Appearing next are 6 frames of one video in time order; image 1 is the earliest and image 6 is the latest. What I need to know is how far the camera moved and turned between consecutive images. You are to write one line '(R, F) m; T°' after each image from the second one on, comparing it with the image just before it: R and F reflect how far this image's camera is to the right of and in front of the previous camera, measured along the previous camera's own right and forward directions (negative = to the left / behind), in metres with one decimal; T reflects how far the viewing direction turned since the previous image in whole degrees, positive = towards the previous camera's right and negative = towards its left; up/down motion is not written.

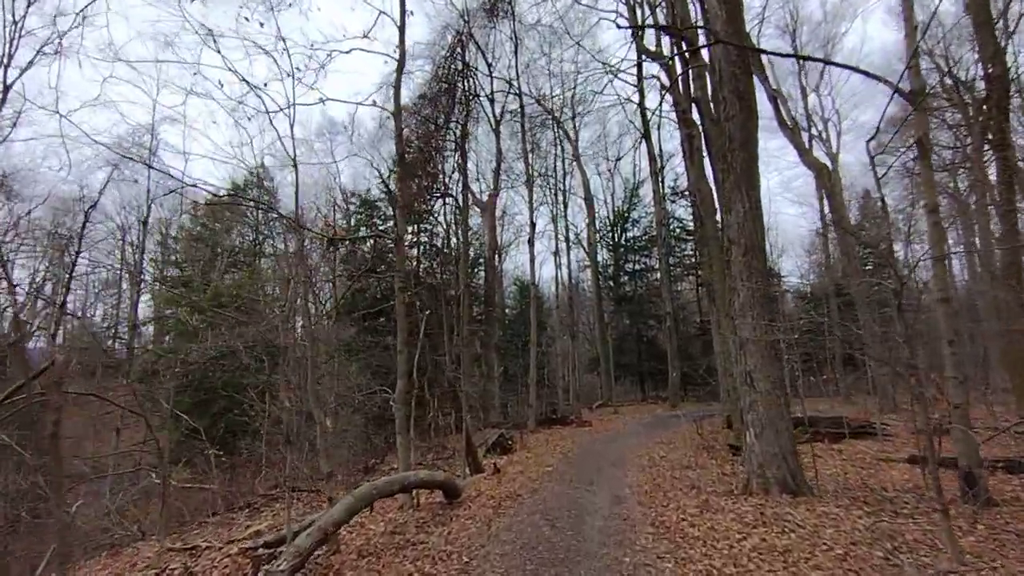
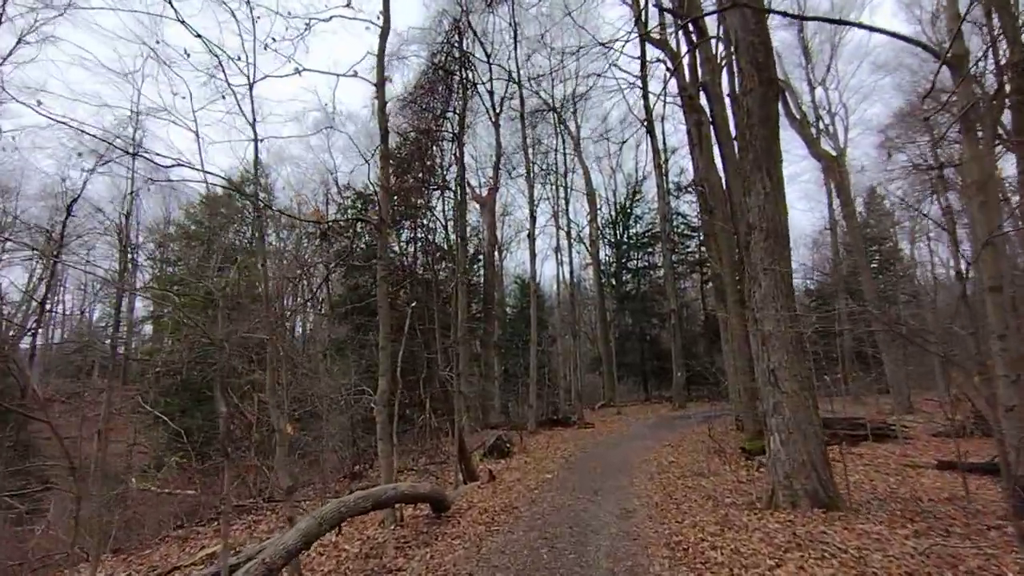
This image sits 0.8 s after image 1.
(+0.1, +0.7) m; 0°
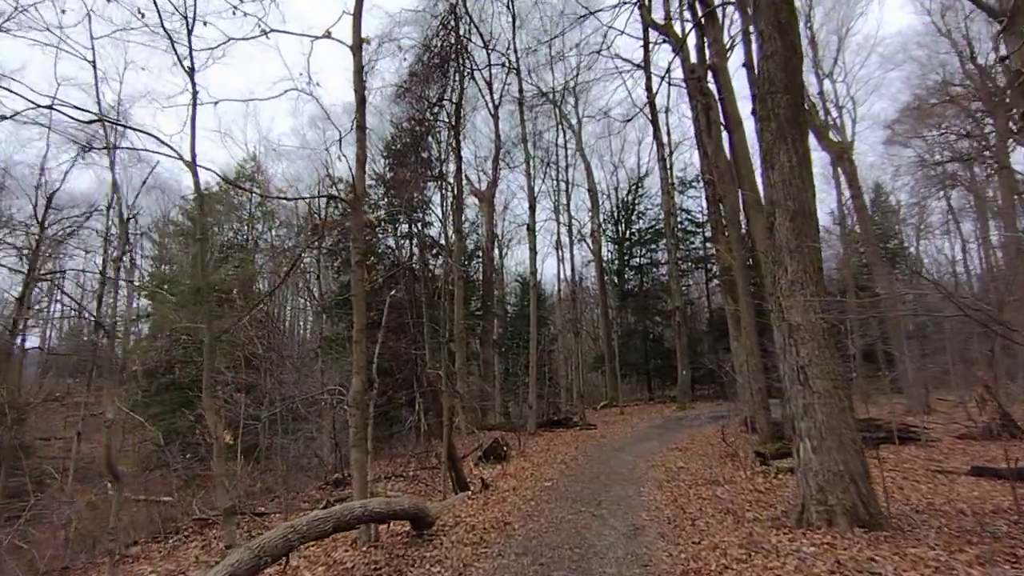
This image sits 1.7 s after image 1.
(+0.1, +0.7) m; 0°
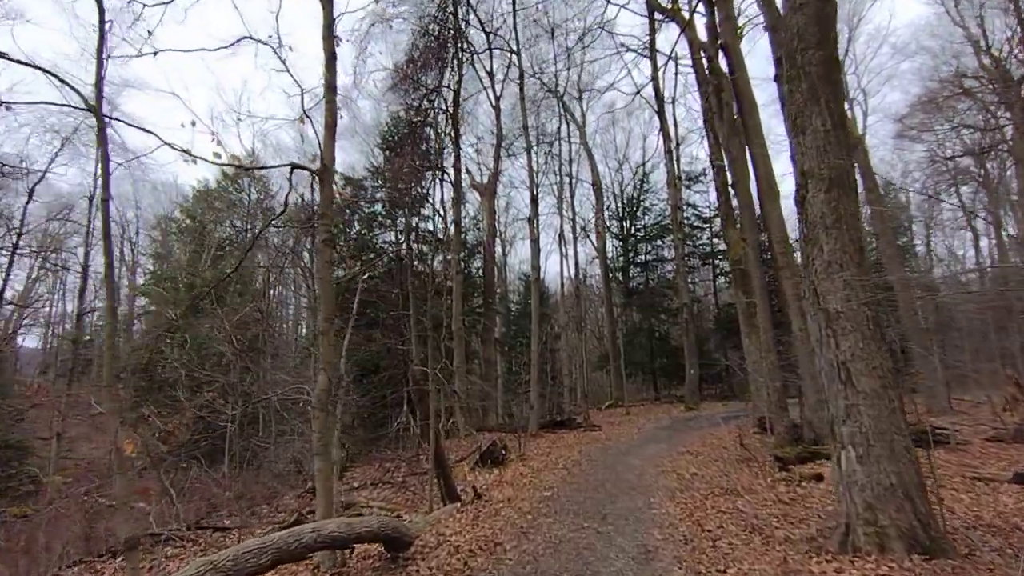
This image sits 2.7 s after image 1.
(+0.1, +0.8) m; 0°
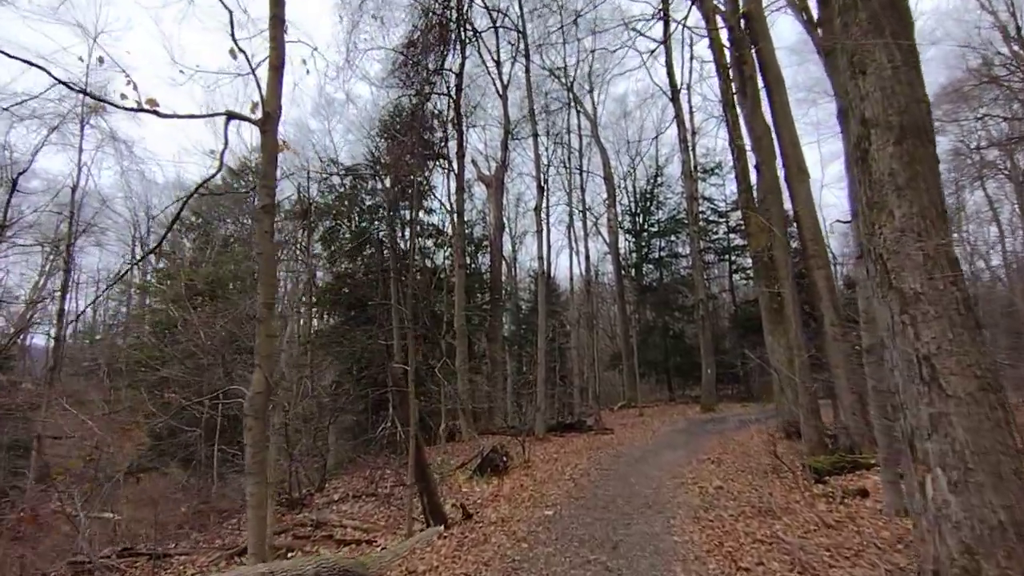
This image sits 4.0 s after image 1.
(+0.2, +1.0) m; -1°
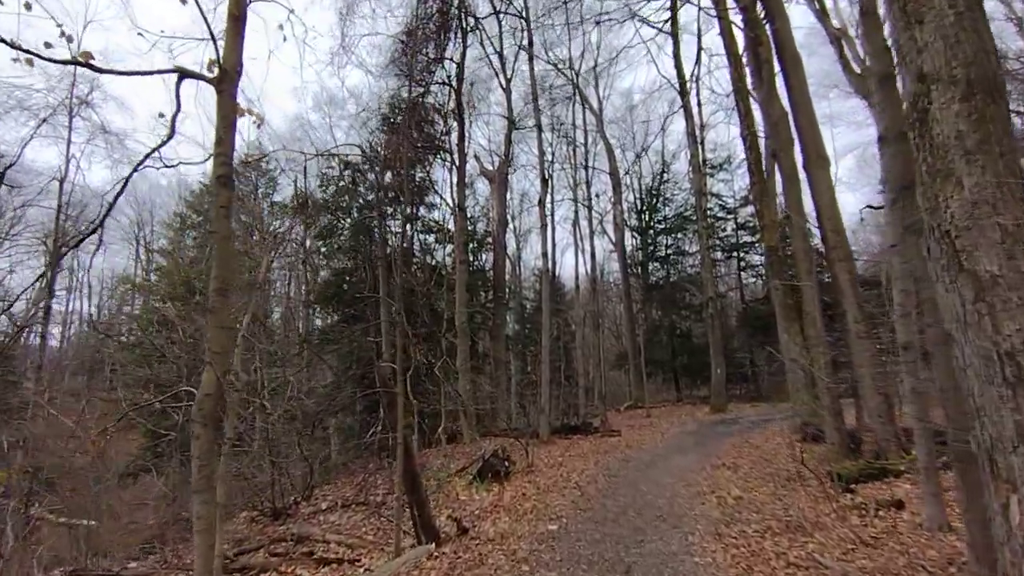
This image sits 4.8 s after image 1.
(0.0, +0.6) m; 0°
